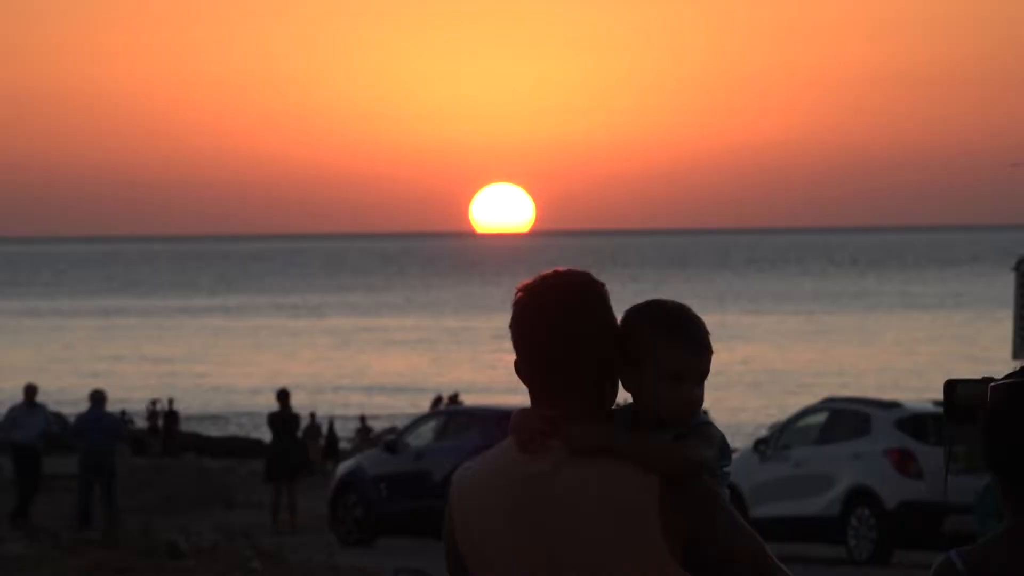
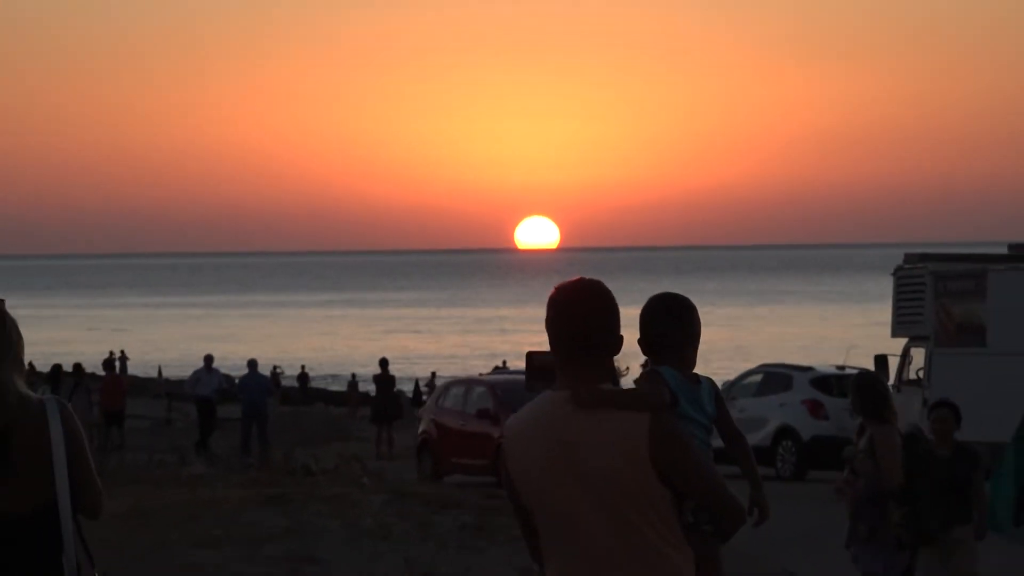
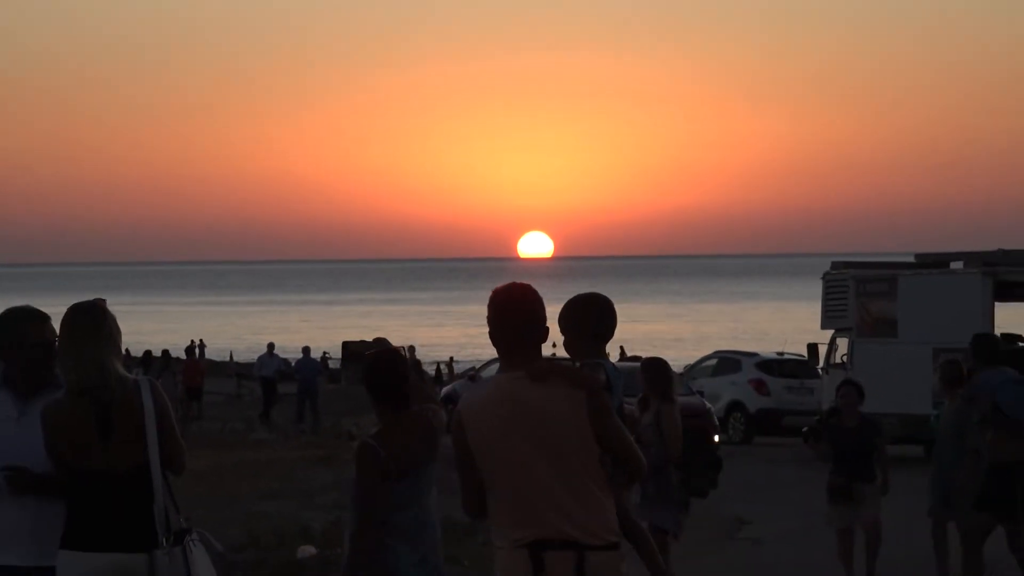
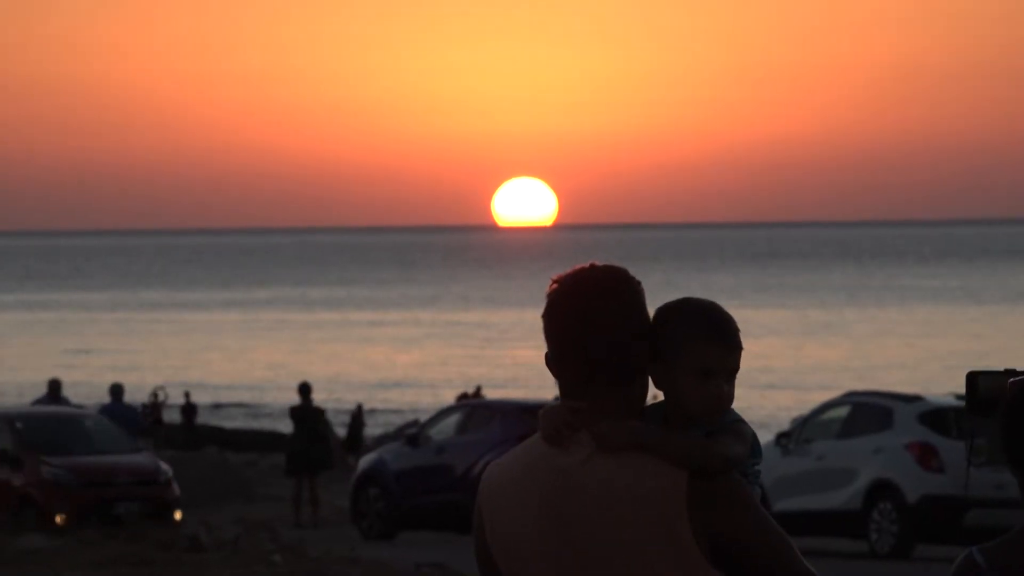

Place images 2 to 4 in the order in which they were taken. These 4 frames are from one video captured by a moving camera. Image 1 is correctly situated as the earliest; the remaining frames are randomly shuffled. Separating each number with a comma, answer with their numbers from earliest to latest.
4, 2, 3
